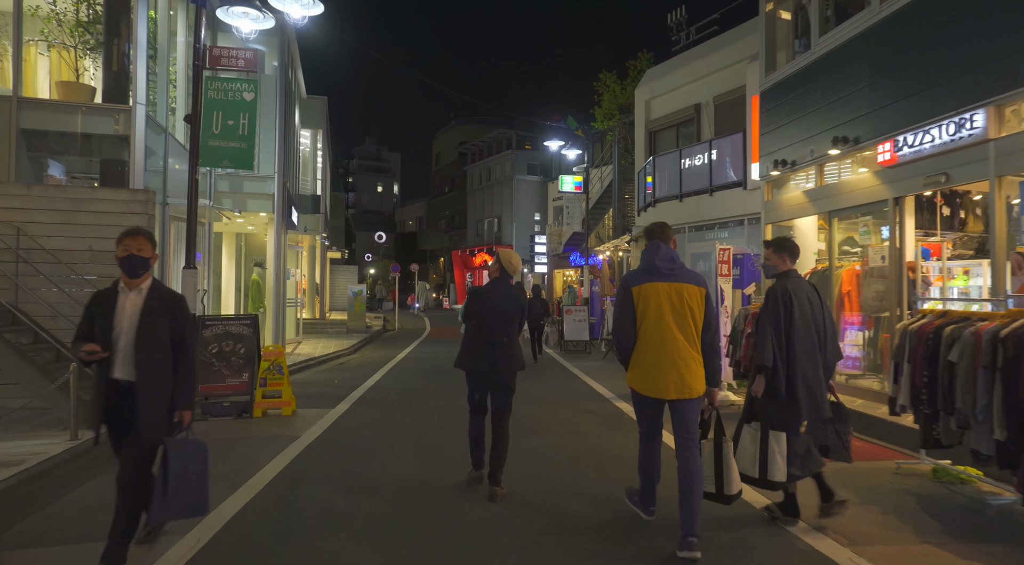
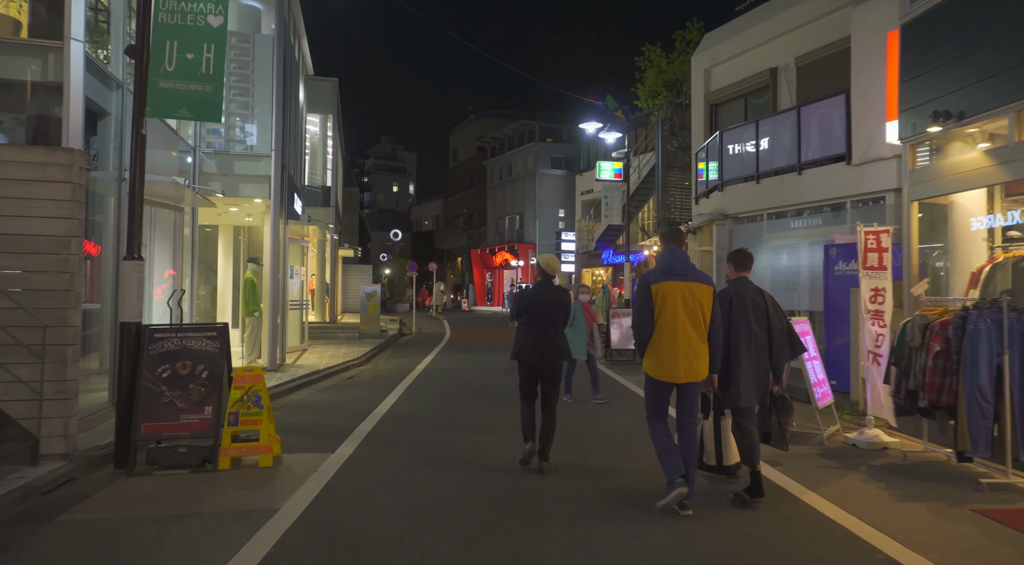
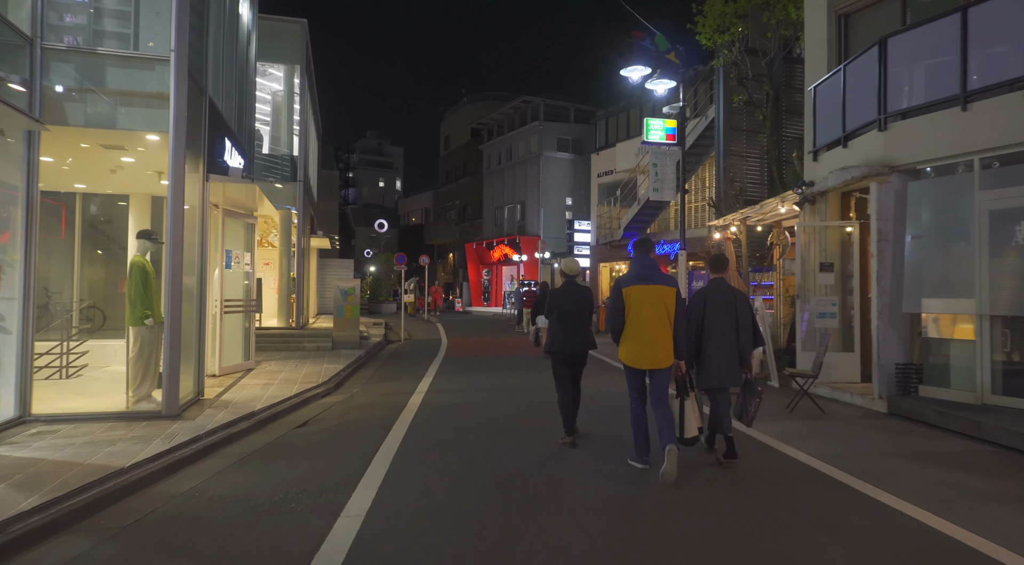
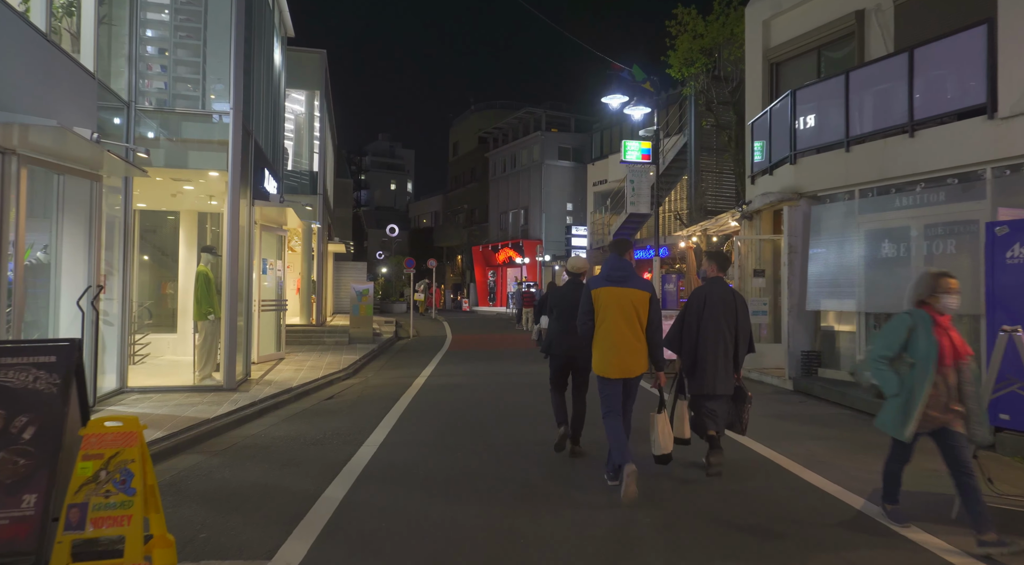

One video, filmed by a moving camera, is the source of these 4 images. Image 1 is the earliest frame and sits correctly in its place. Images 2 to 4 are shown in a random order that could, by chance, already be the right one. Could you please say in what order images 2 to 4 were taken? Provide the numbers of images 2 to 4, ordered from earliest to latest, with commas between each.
2, 4, 3
